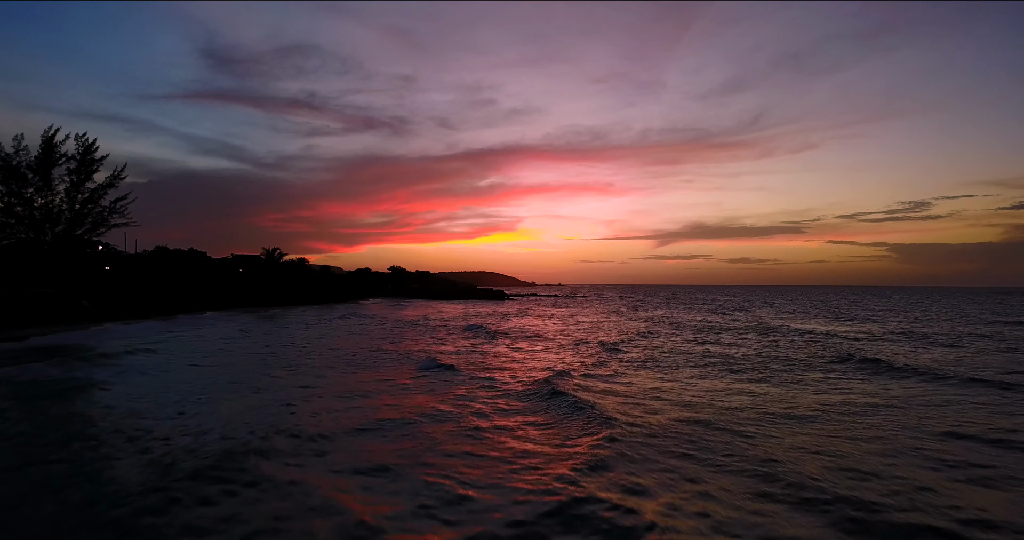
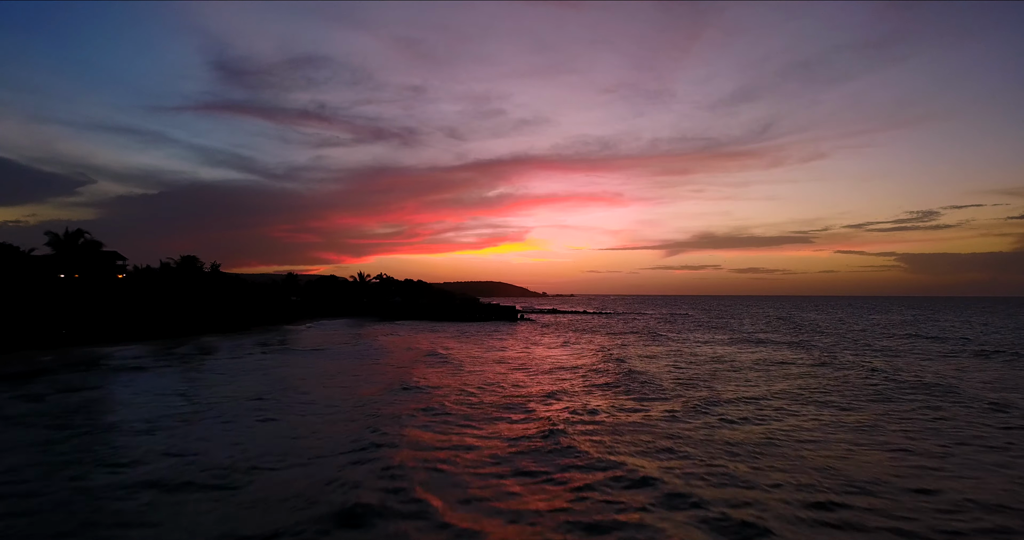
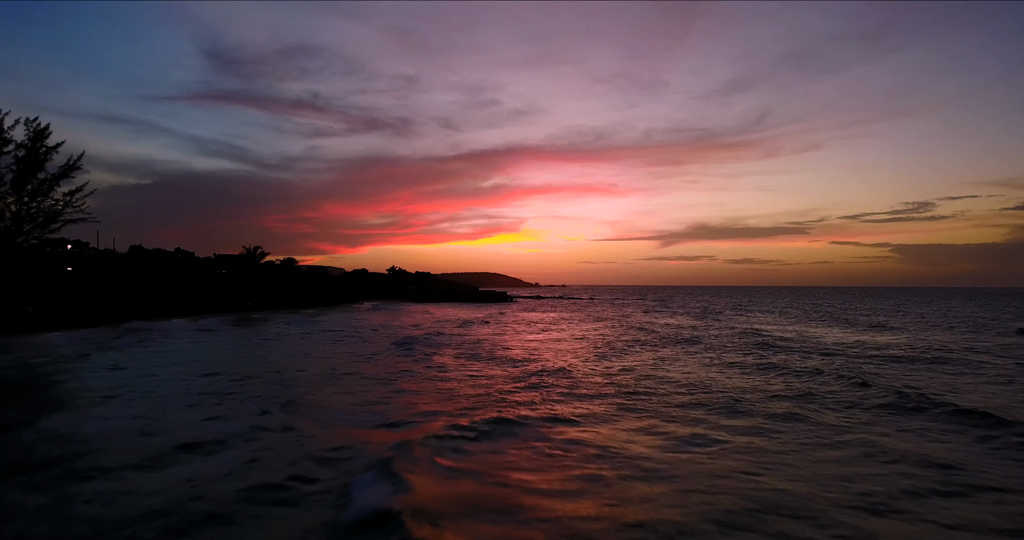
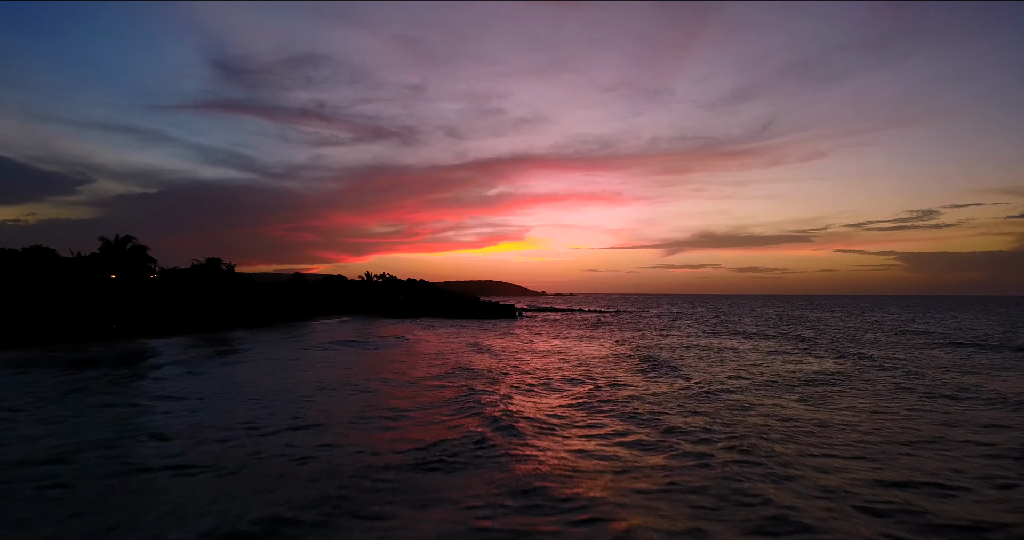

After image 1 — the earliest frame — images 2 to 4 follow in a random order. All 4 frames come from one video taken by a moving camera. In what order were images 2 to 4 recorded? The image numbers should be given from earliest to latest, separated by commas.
3, 4, 2
